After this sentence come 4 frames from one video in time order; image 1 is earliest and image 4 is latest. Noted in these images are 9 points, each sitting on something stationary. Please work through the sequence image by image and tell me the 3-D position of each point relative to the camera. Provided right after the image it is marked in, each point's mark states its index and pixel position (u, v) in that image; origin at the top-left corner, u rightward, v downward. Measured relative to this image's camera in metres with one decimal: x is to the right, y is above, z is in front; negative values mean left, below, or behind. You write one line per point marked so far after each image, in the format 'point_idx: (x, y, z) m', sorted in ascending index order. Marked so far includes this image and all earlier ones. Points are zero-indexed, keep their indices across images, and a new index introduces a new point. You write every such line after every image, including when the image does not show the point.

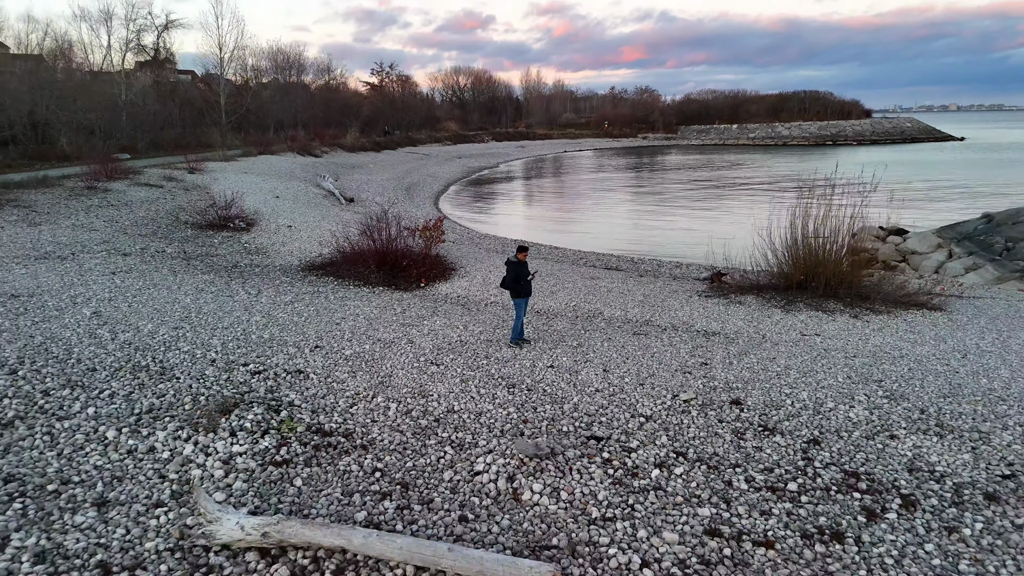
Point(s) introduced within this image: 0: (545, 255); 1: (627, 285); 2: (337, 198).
0: (+0.5, +0.3, +7.5) m
1: (+1.0, 0.0, +5.8) m
2: (-2.8, +1.1, +11.5) m
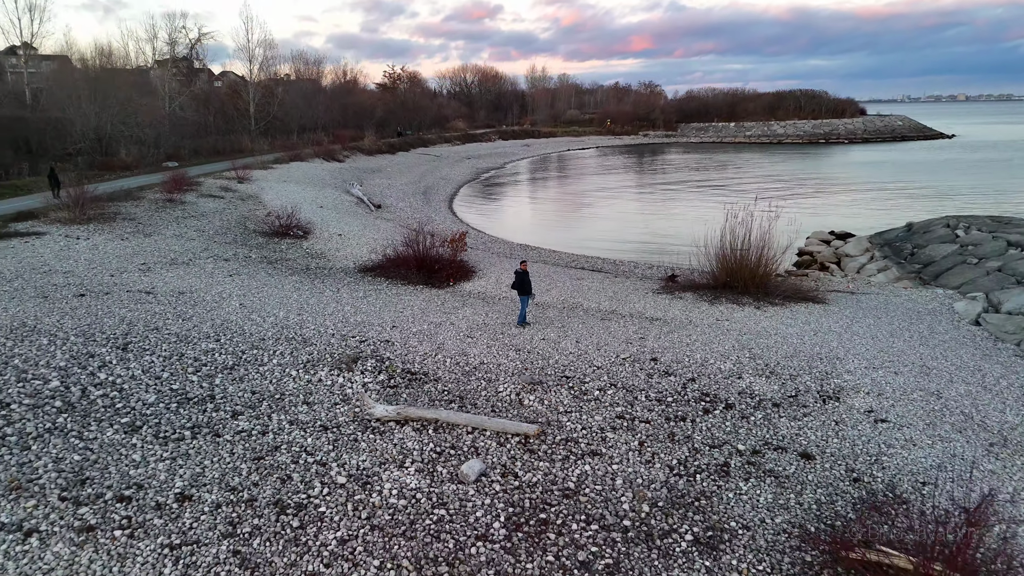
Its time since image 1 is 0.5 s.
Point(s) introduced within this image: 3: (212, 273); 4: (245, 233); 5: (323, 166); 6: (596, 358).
0: (+0.5, +0.3, +9.4) m
1: (+1.1, +0.1, +7.7) m
2: (-2.7, +1.2, +13.4) m
3: (-2.8, 0.0, +7.0) m
4: (-3.5, +0.6, +10.0) m
5: (-5.1, +3.0, +19.4) m
6: (+0.6, -0.4, +5.1) m
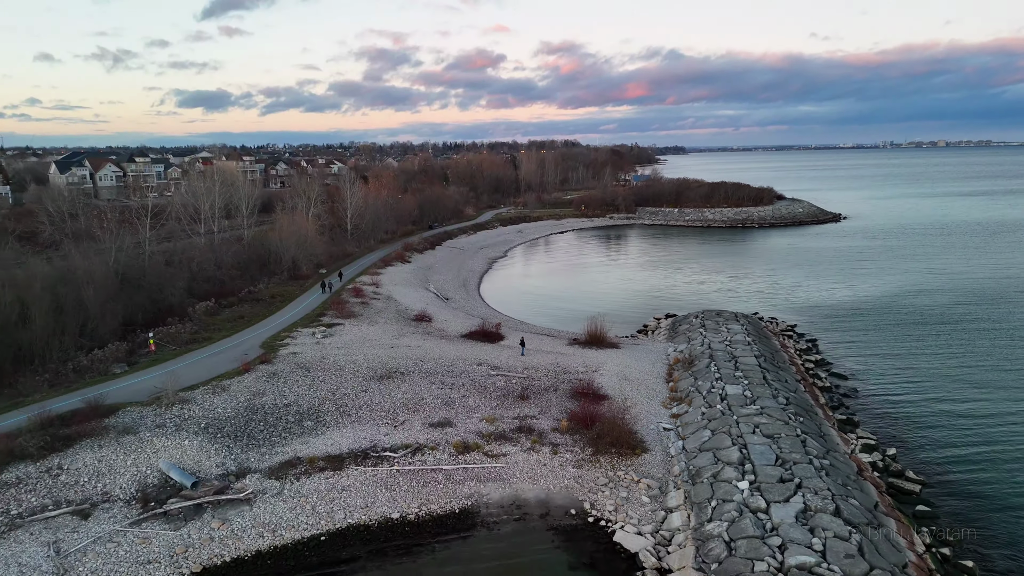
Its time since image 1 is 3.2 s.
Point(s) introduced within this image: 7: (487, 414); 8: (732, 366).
0: (+0.6, -1.3, +22.5) m
1: (+1.2, -1.5, +20.9) m
2: (-2.6, -0.7, +26.6) m
3: (-2.7, -1.5, +20.2) m
4: (-3.5, -1.1, +23.2) m
5: (-5.1, +0.8, +32.7) m
6: (+0.7, -1.9, +18.2) m
7: (-0.5, -2.6, +14.8) m
8: (+5.2, -1.8, +16.8) m
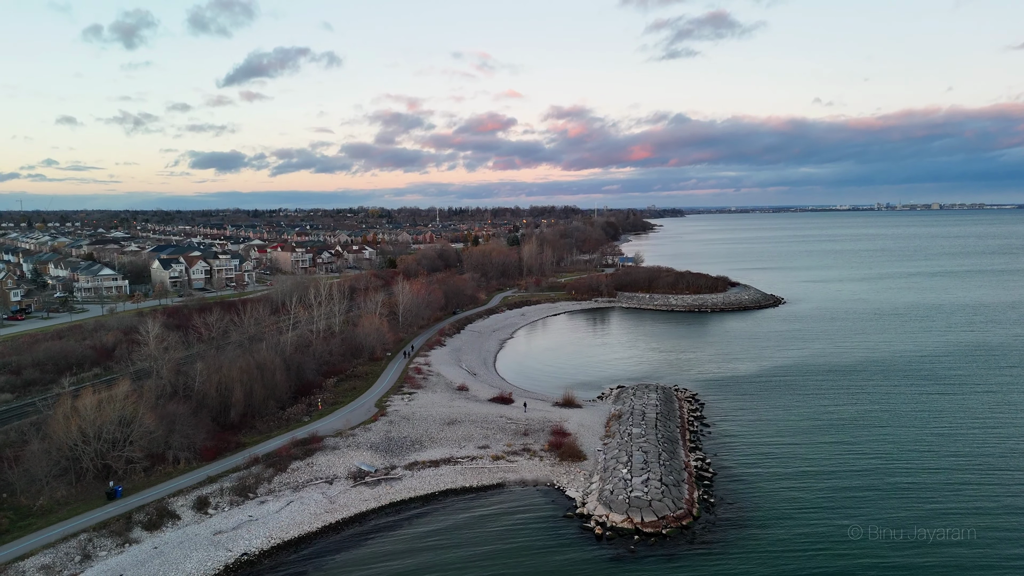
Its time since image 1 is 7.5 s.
0: (+1.0, -5.5, +36.3) m
1: (+1.5, -5.6, +34.6) m
2: (-2.2, -5.2, +40.4) m
3: (-2.4, -5.5, +33.9) m
4: (-3.1, -5.3, +37.0) m
5: (-4.7, -4.2, +46.6) m
6: (+1.0, -5.7, +31.9) m
7: (-0.2, -6.1, +28.4) m
8: (+5.5, -5.5, +30.5) m
